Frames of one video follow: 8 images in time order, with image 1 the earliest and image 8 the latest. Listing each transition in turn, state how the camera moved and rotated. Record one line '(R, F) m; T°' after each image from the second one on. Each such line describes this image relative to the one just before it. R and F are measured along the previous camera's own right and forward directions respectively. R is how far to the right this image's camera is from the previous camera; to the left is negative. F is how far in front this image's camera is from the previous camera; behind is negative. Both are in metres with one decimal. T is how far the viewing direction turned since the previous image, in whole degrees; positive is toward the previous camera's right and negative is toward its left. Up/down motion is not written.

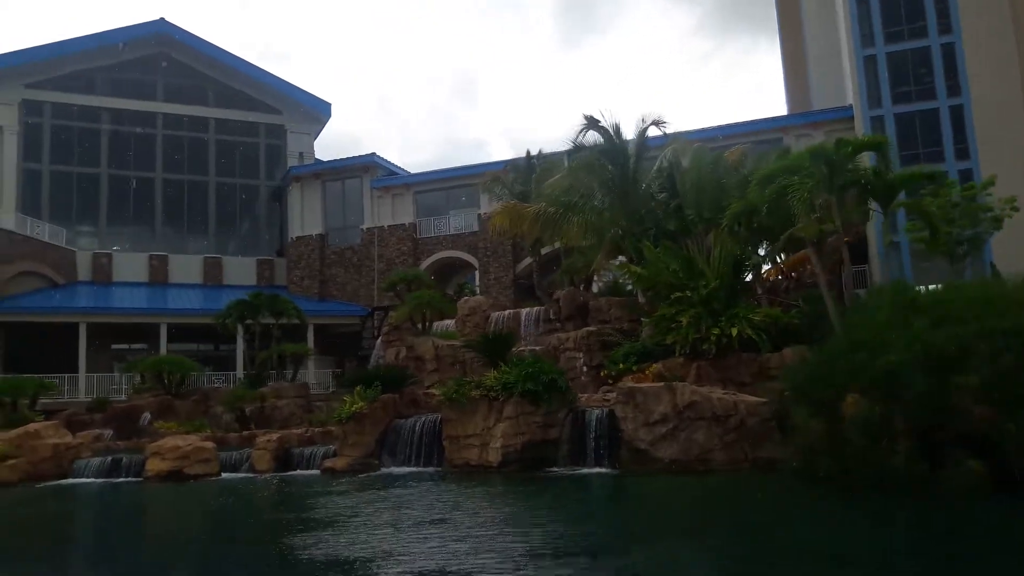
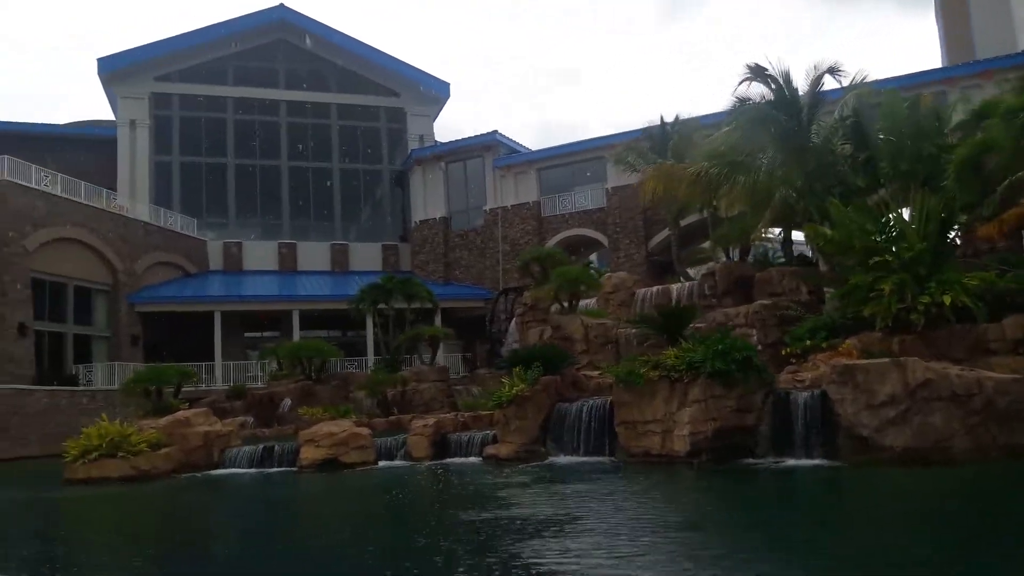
(-1.1, +1.5) m; -7°
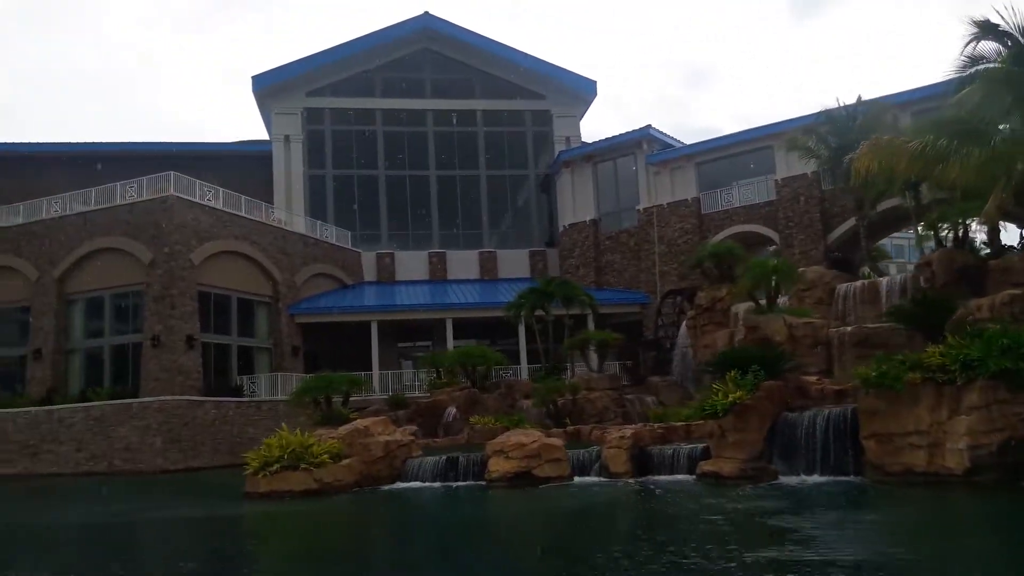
(-1.2, +1.5) m; -8°
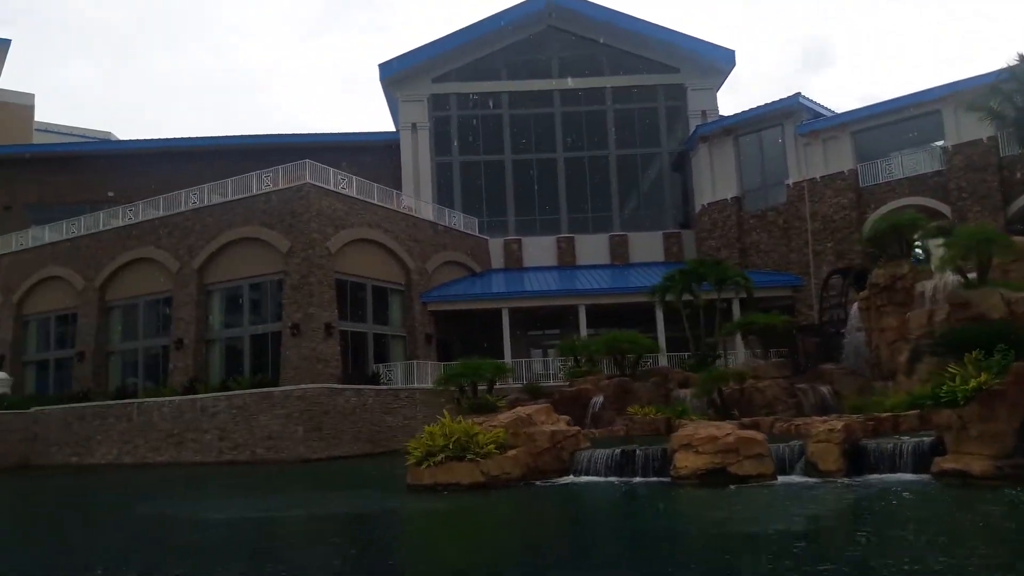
(-1.0, +1.3) m; -7°
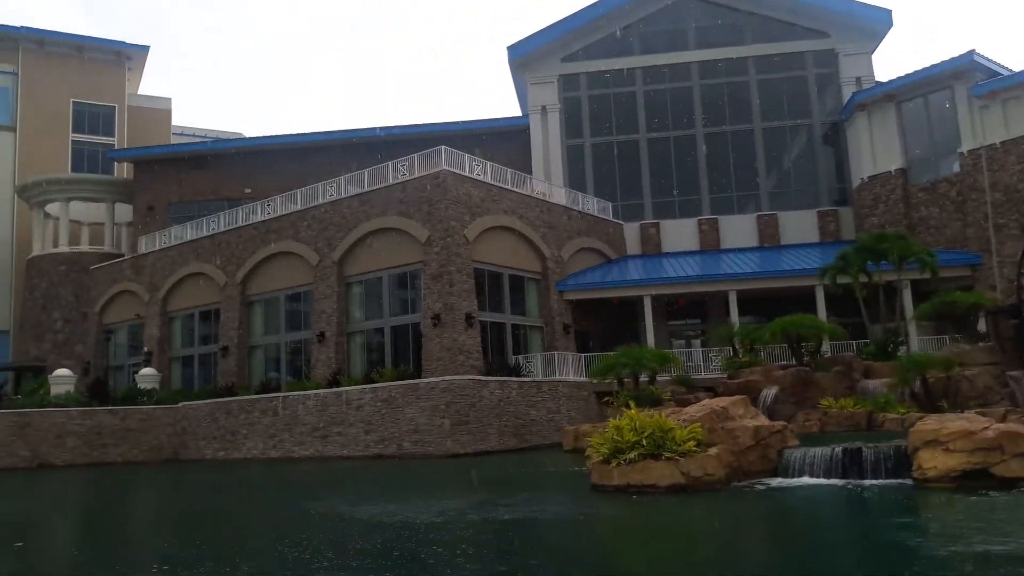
(-1.1, +1.3) m; -7°
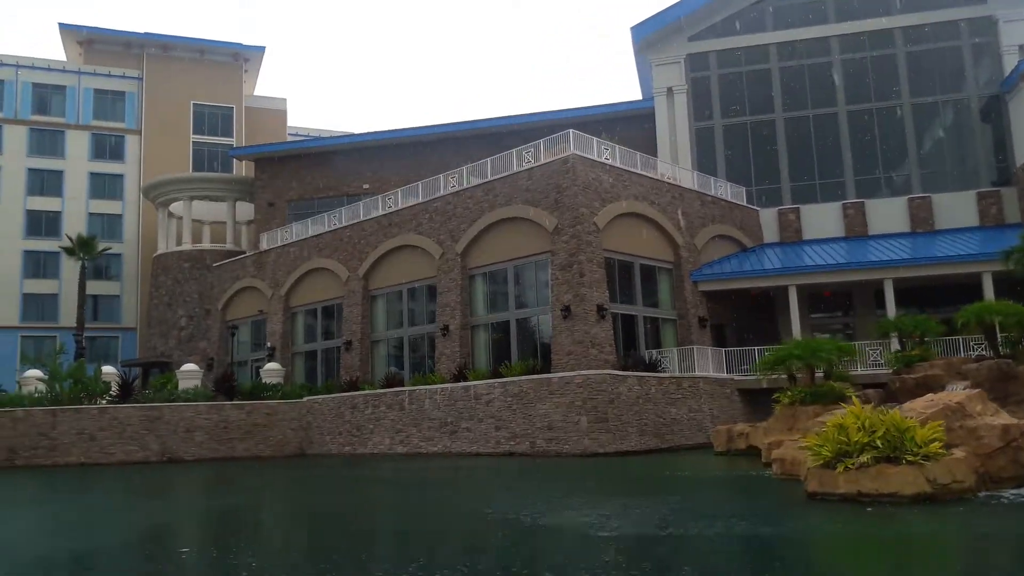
(-1.1, +1.4) m; -6°
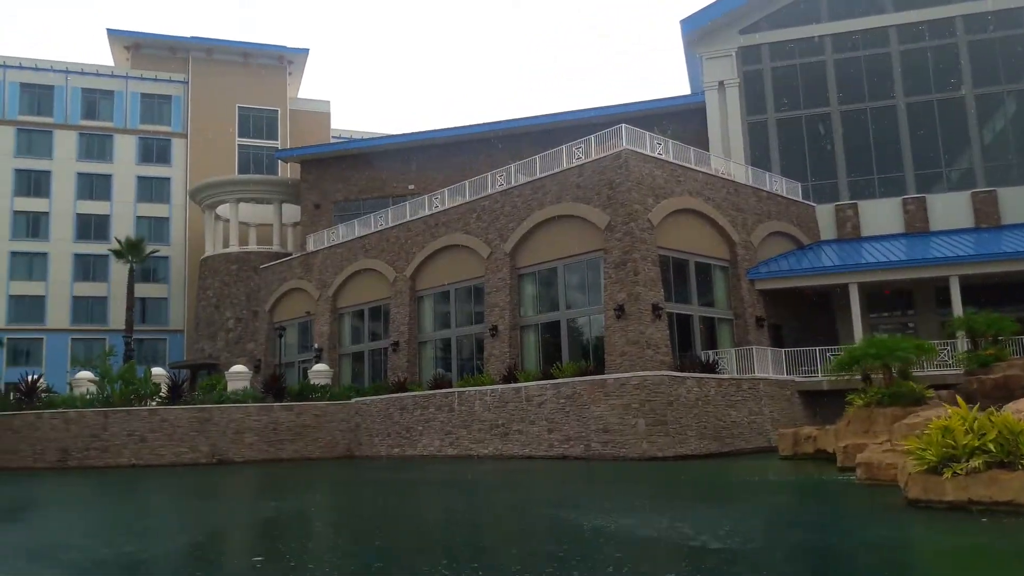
(-0.4, +0.5) m; -2°
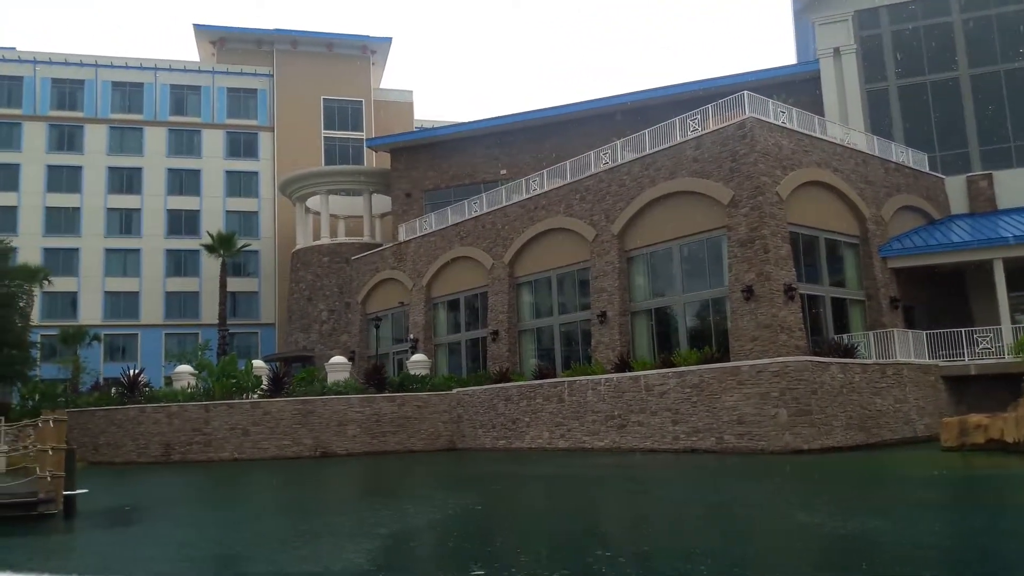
(-1.3, +1.2) m; -4°
